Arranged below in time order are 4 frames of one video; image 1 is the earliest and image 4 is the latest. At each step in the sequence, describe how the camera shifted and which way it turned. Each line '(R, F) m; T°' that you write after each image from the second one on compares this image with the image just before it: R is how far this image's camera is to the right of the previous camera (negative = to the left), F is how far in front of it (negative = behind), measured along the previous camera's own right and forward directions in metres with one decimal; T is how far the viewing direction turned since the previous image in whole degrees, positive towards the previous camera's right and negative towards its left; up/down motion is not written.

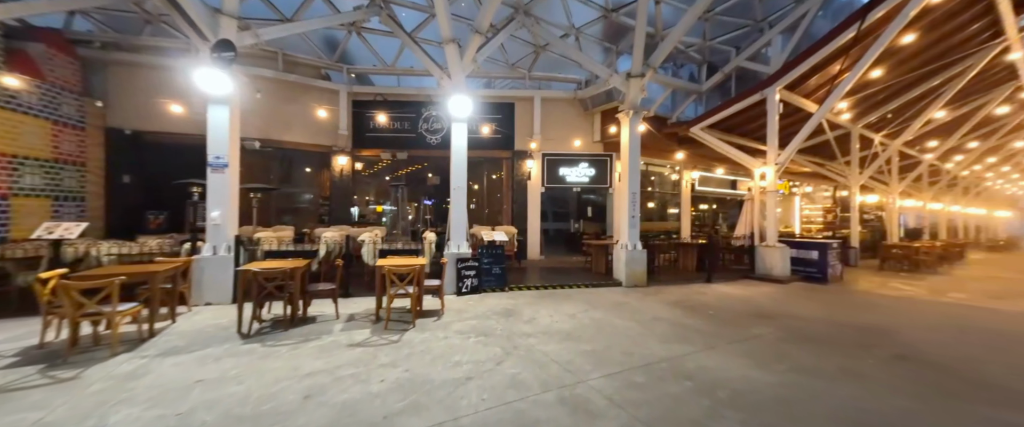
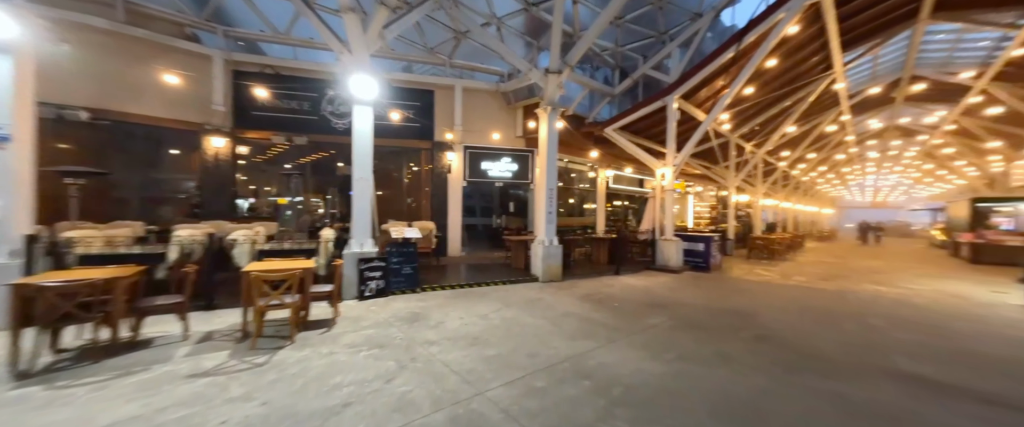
(+0.6, +0.5) m; +13°
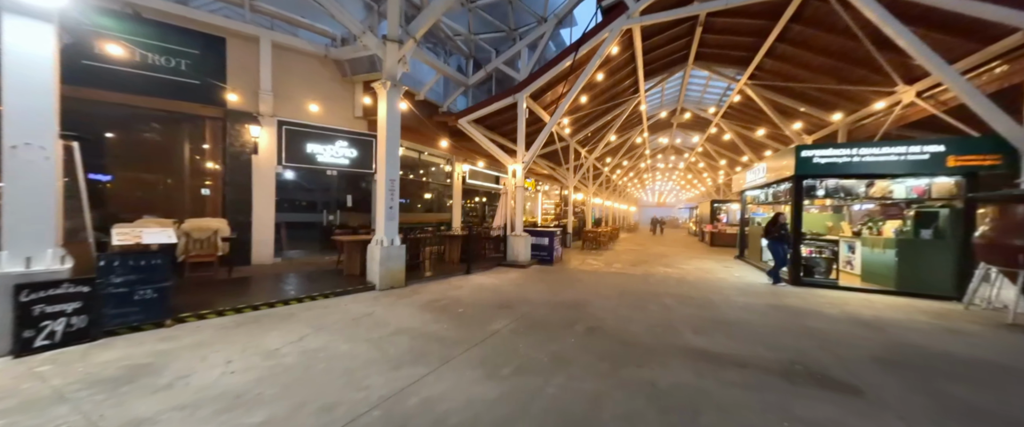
(+0.7, +0.9) m; +25°
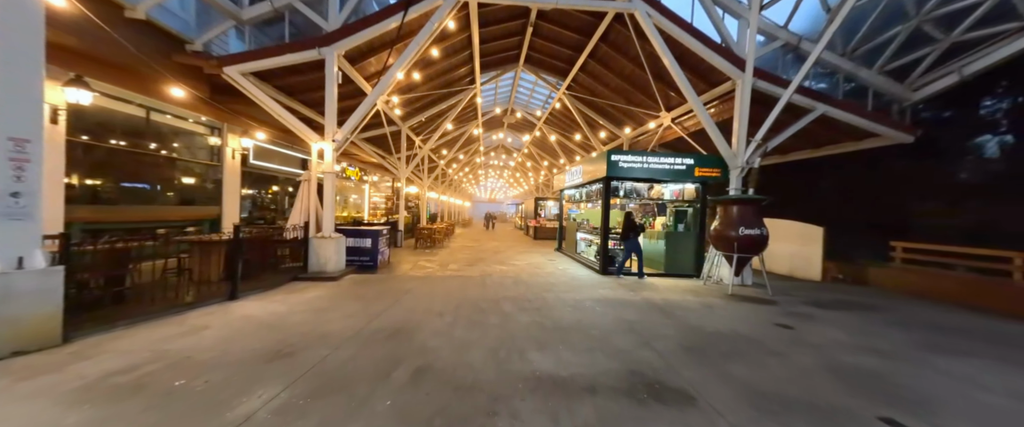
(+0.4, +1.1) m; +31°
